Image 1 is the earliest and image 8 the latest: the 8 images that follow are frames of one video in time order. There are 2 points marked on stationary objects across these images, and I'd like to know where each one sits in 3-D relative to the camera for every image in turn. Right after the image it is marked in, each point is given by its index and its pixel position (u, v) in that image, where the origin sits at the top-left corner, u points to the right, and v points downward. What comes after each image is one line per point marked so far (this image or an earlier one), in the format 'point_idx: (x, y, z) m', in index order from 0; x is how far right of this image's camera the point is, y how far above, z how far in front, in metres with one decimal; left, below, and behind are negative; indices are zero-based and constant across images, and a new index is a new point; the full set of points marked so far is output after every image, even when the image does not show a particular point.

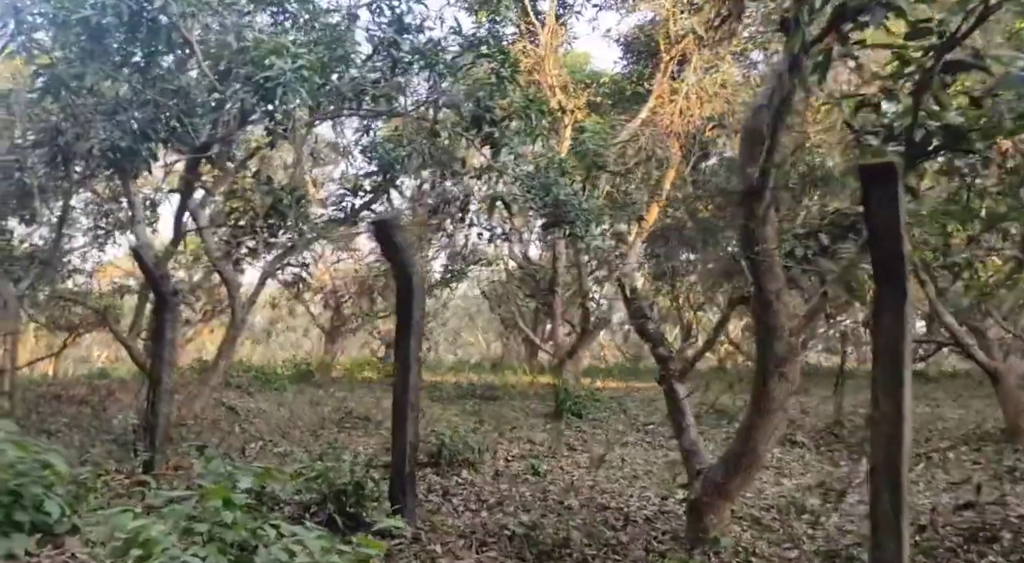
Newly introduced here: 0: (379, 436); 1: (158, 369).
0: (-1.2, -1.4, +7.6) m
1: (-2.0, -0.5, +5.0) m
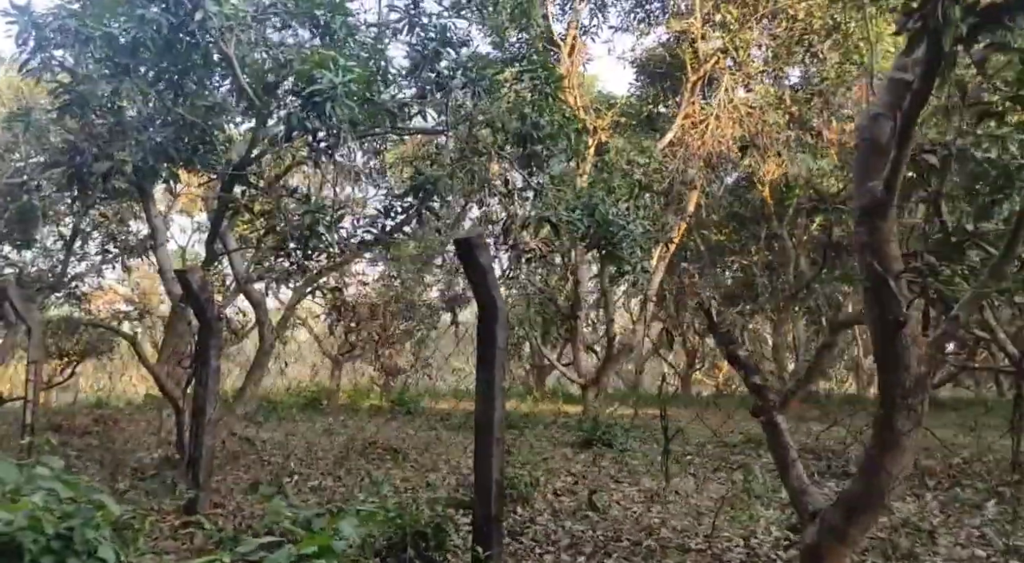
0: (-0.8, -1.6, +7.3) m
1: (-1.6, -0.6, +4.7) m
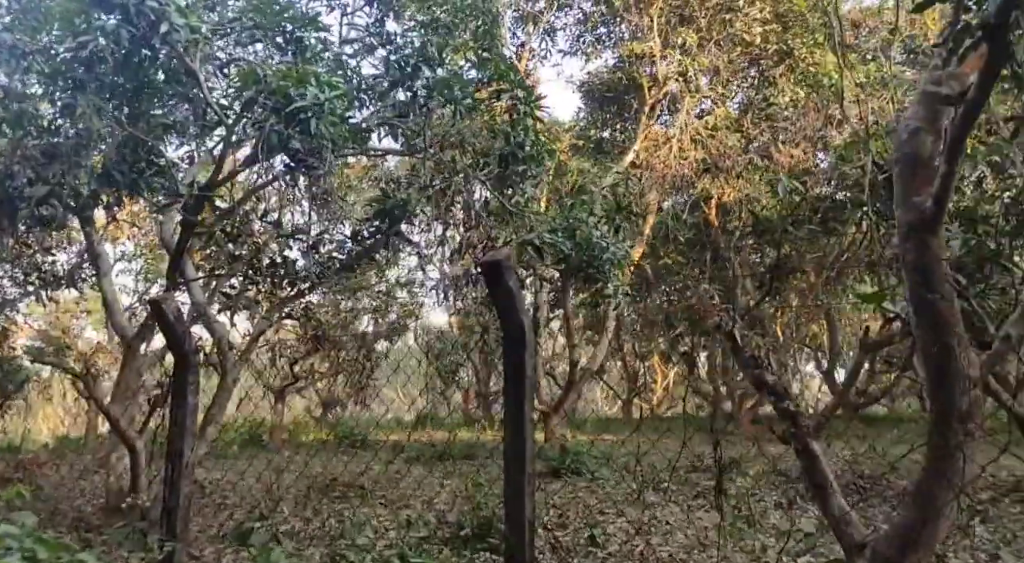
0: (-1.0, -1.8, +6.9) m
1: (-1.6, -0.8, +4.3) m
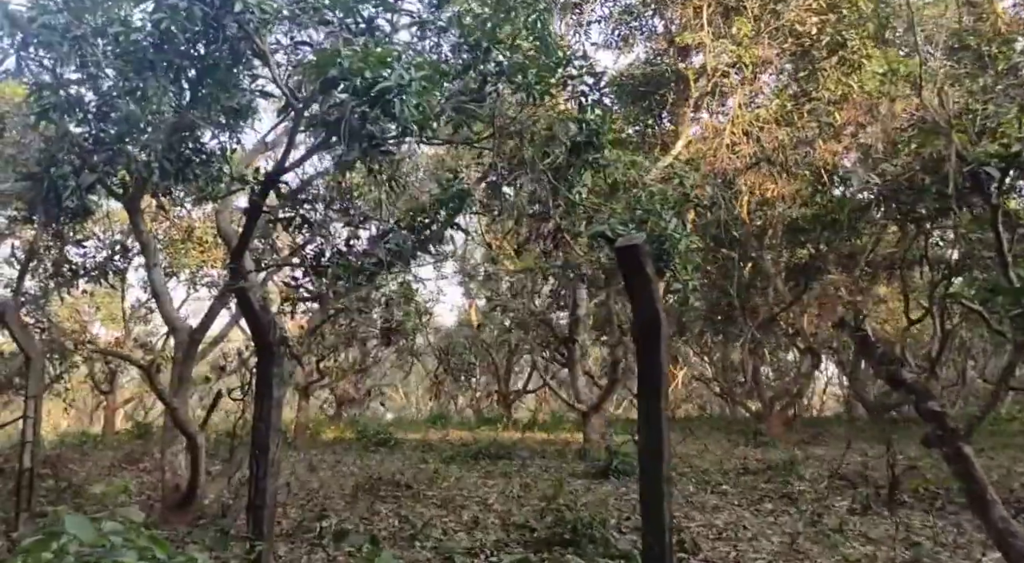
0: (-0.6, -1.8, +6.7) m
1: (-1.2, -0.7, +4.1) m
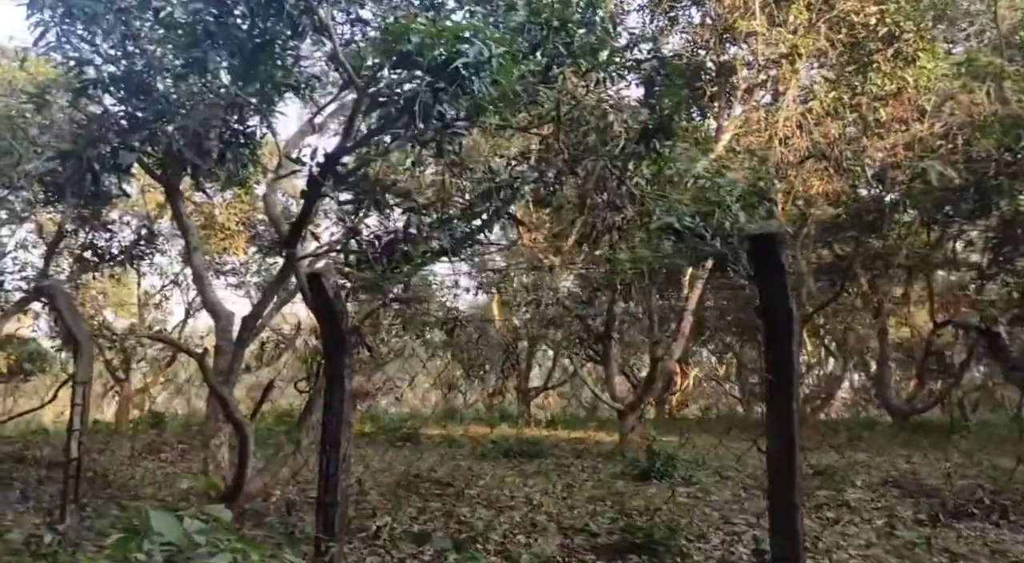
0: (-0.2, -1.7, +6.5) m
1: (-0.8, -0.7, +3.9) m
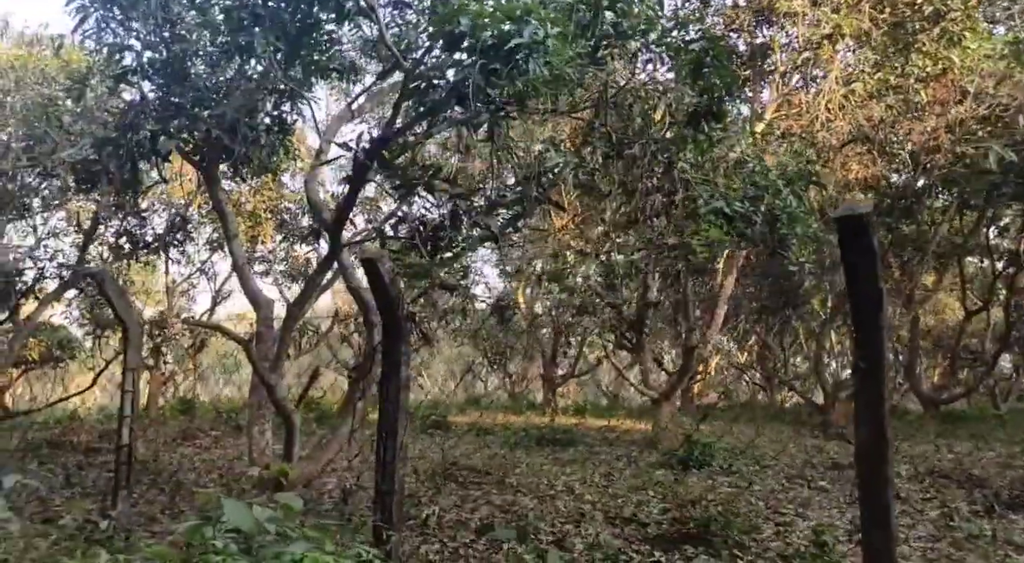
0: (+0.1, -1.6, +6.4) m
1: (-0.5, -0.6, +3.8) m
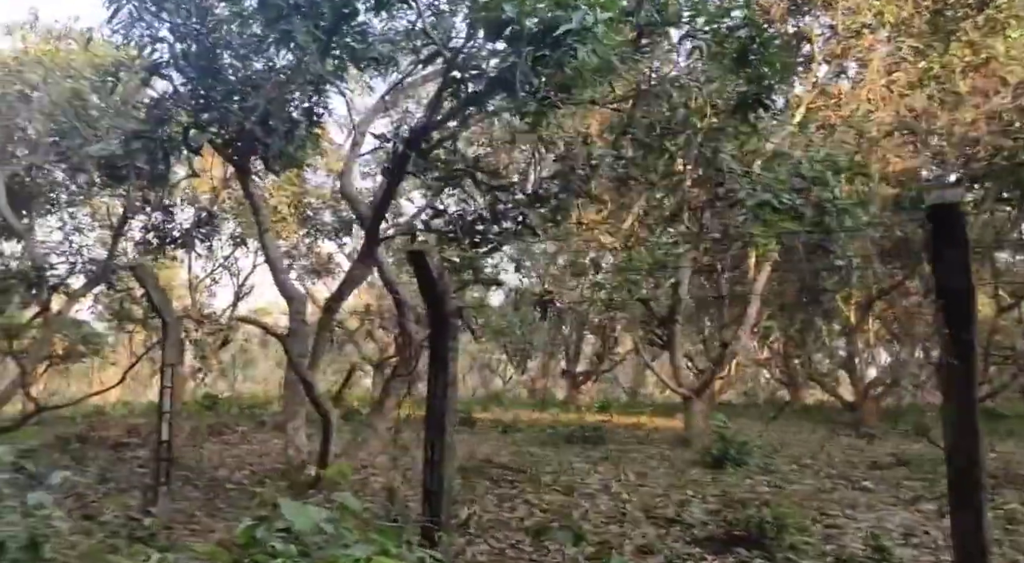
0: (+0.4, -1.5, +6.3) m
1: (-0.3, -0.6, +3.7) m
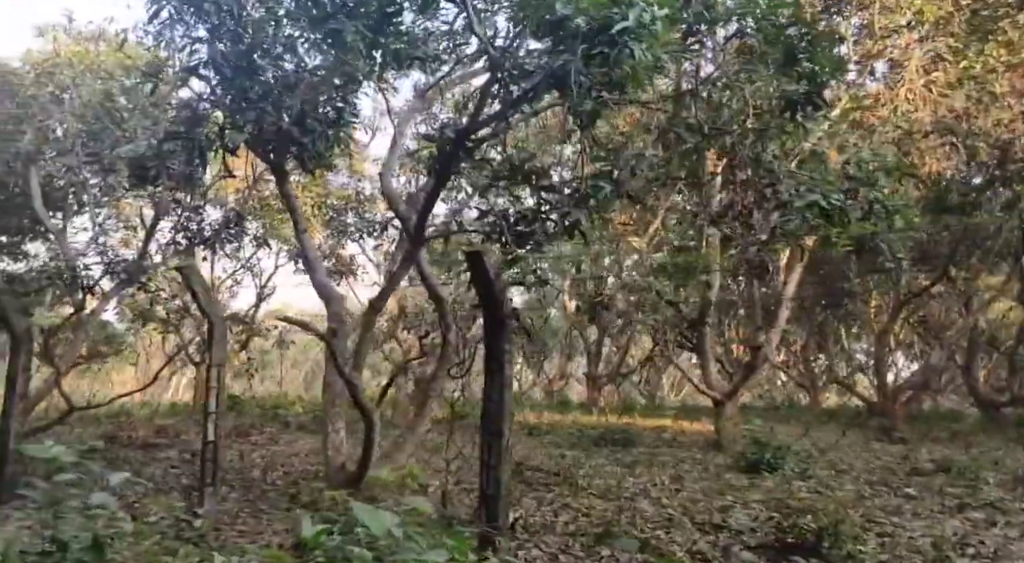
0: (+0.7, -1.6, +6.2) m
1: (-0.1, -0.6, +3.6) m
